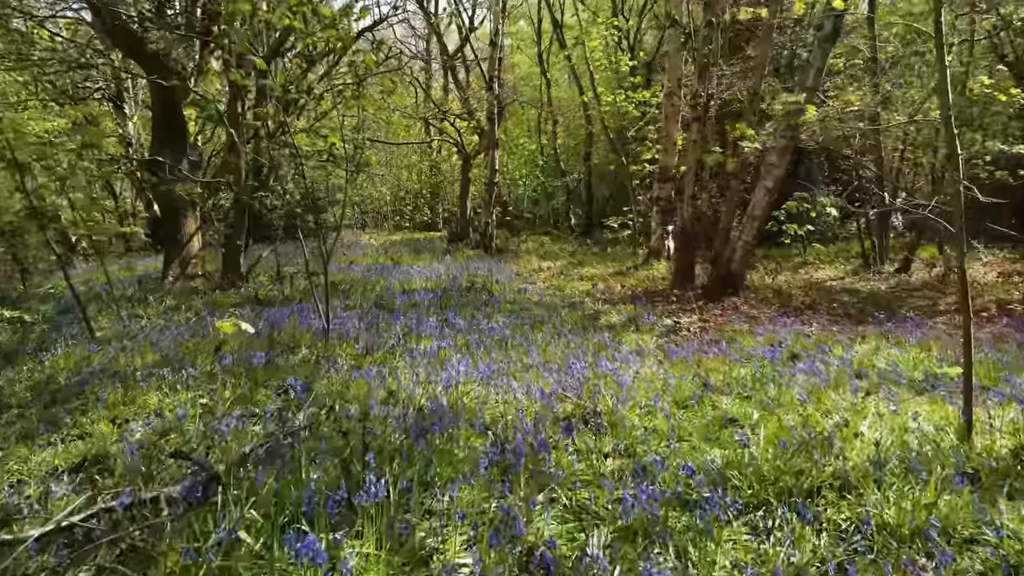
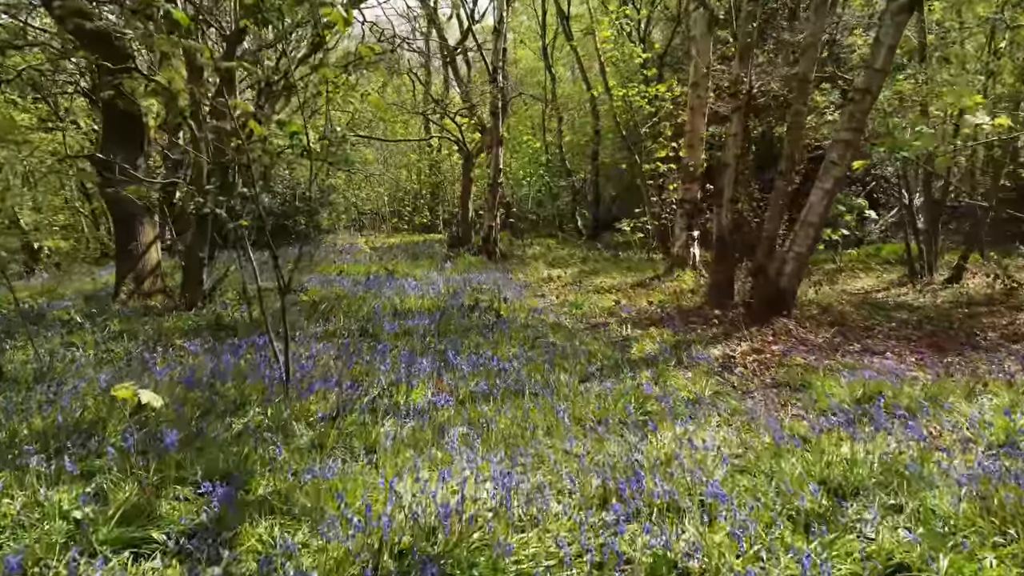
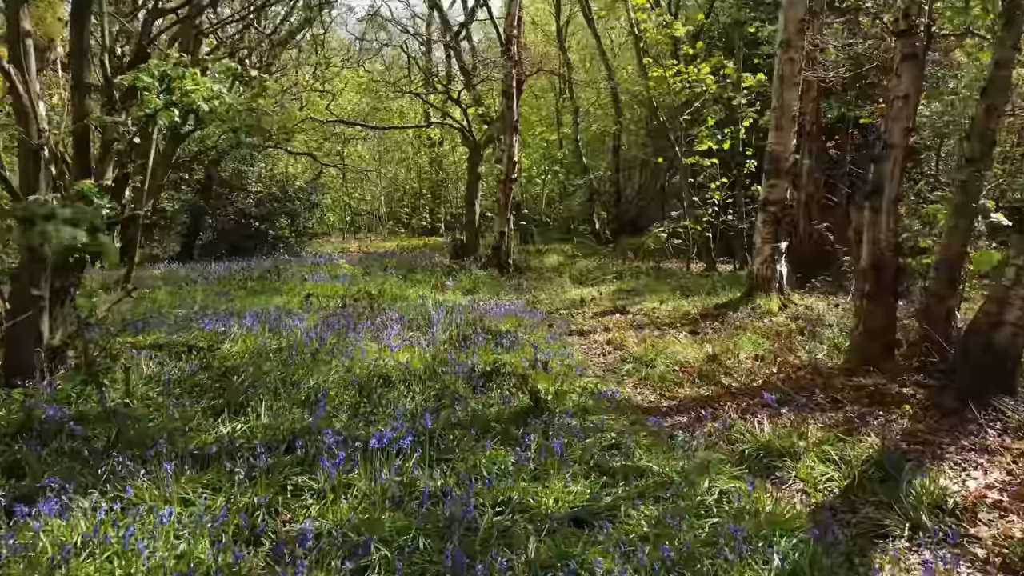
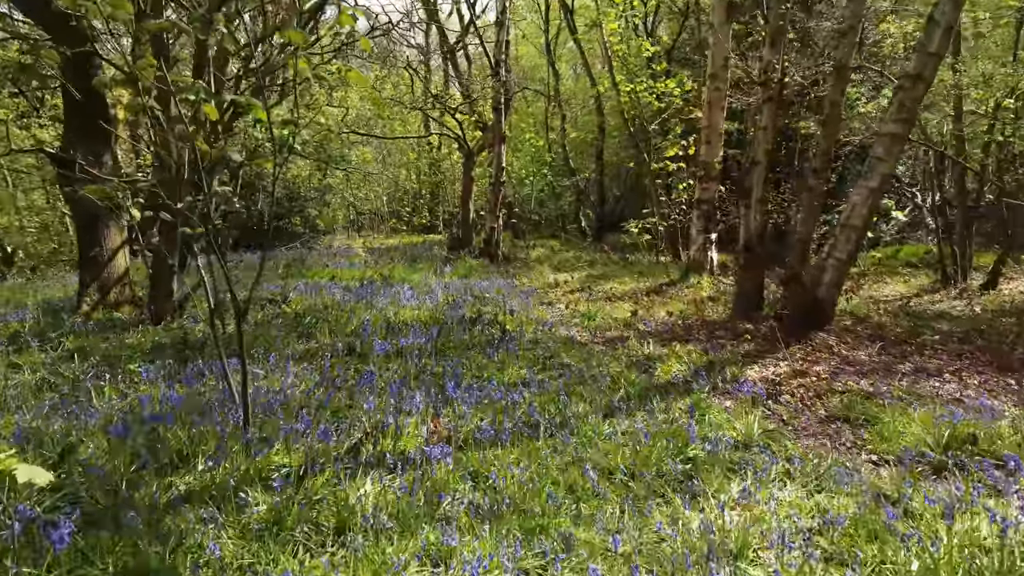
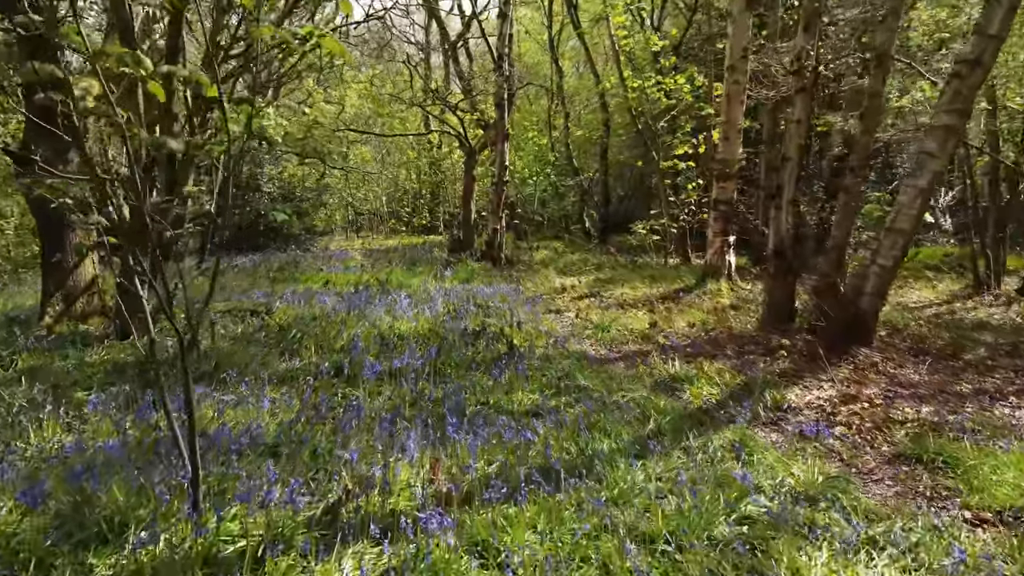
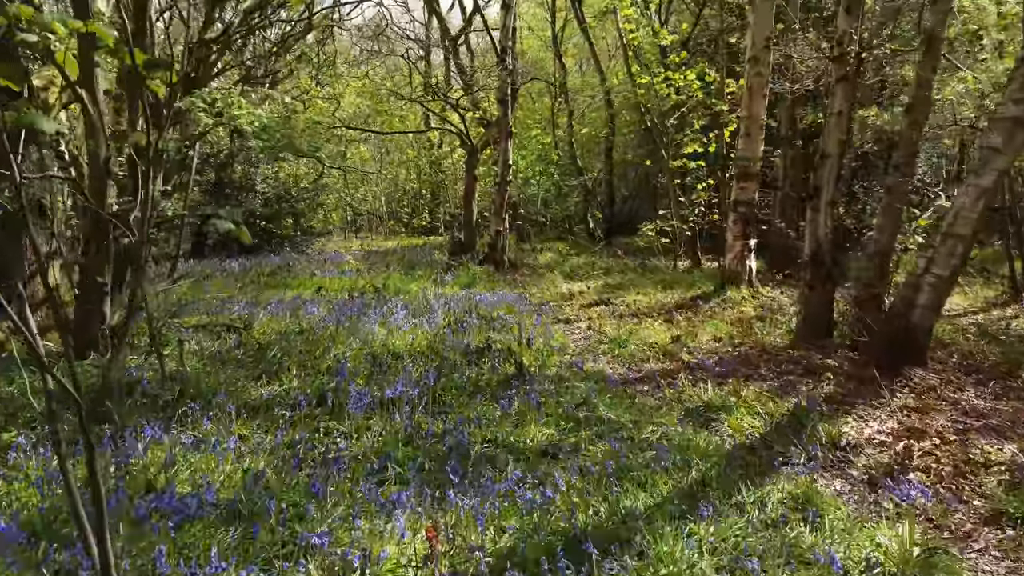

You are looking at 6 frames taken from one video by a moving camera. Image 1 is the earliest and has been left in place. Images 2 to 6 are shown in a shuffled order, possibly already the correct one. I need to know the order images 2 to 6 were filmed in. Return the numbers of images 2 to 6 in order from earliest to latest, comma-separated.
2, 4, 5, 6, 3
